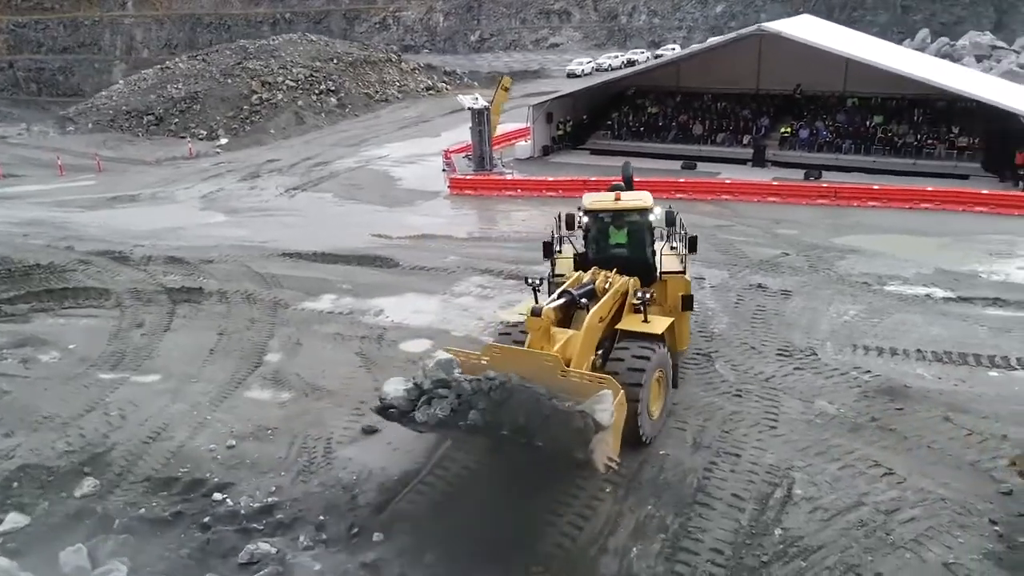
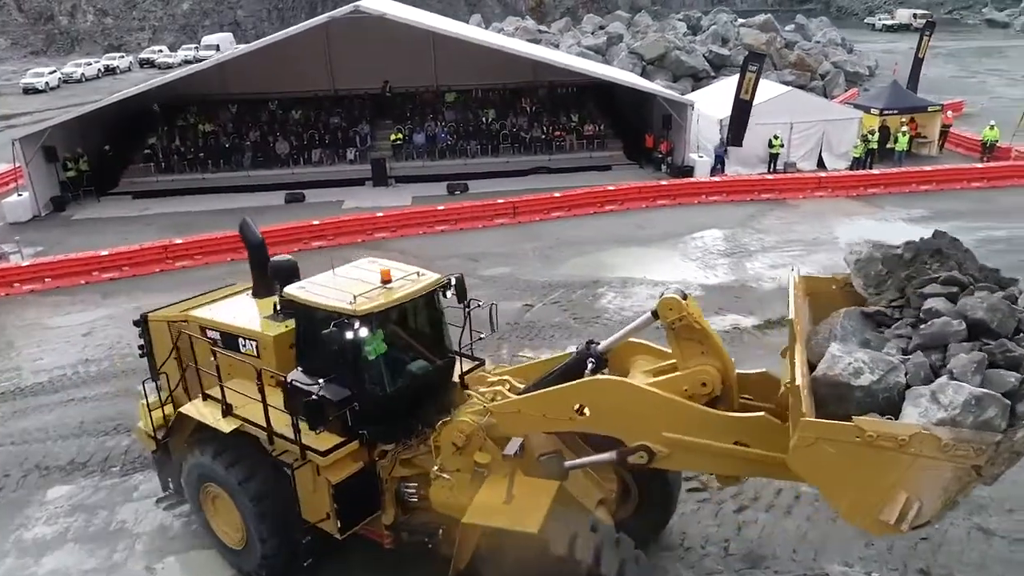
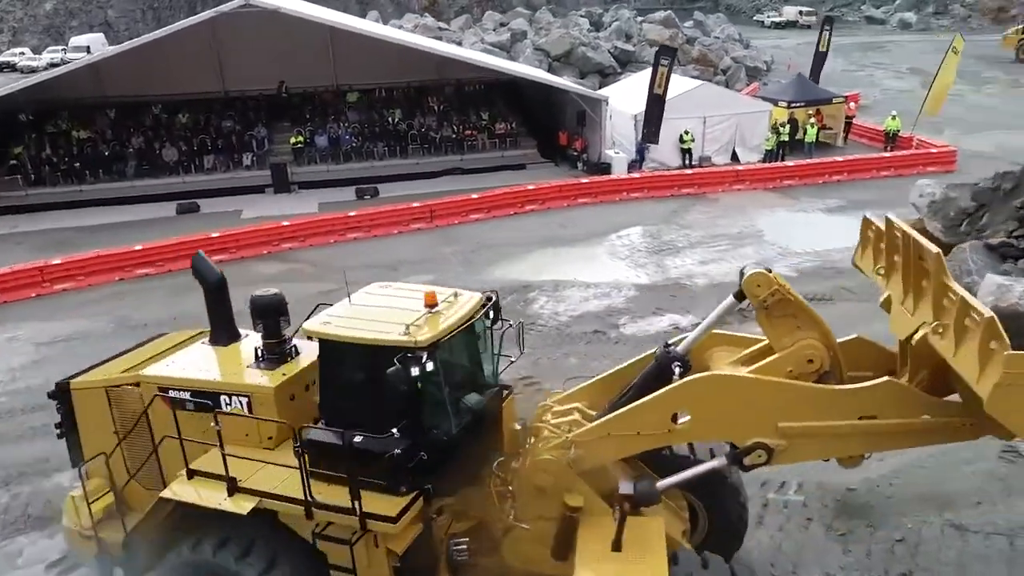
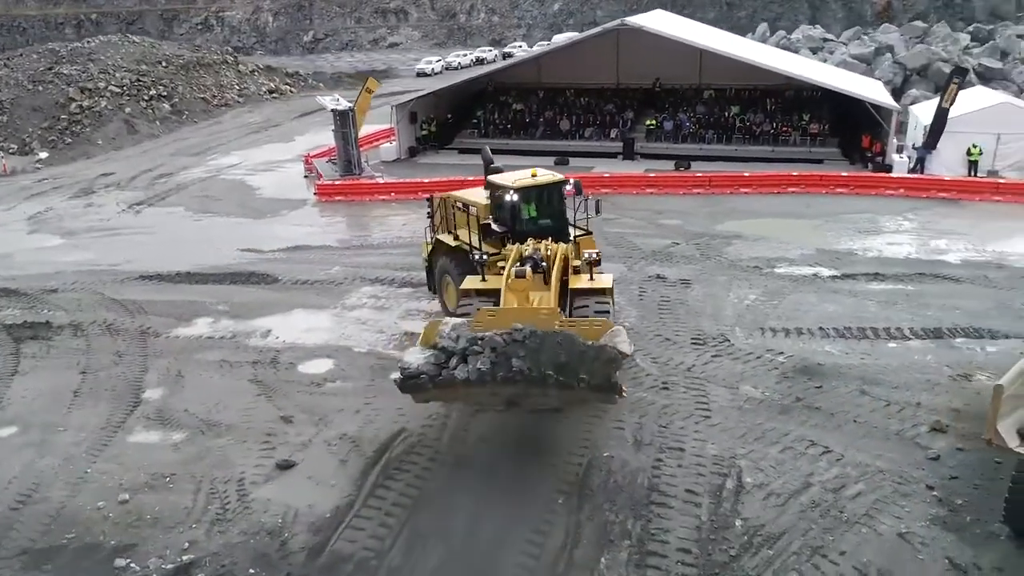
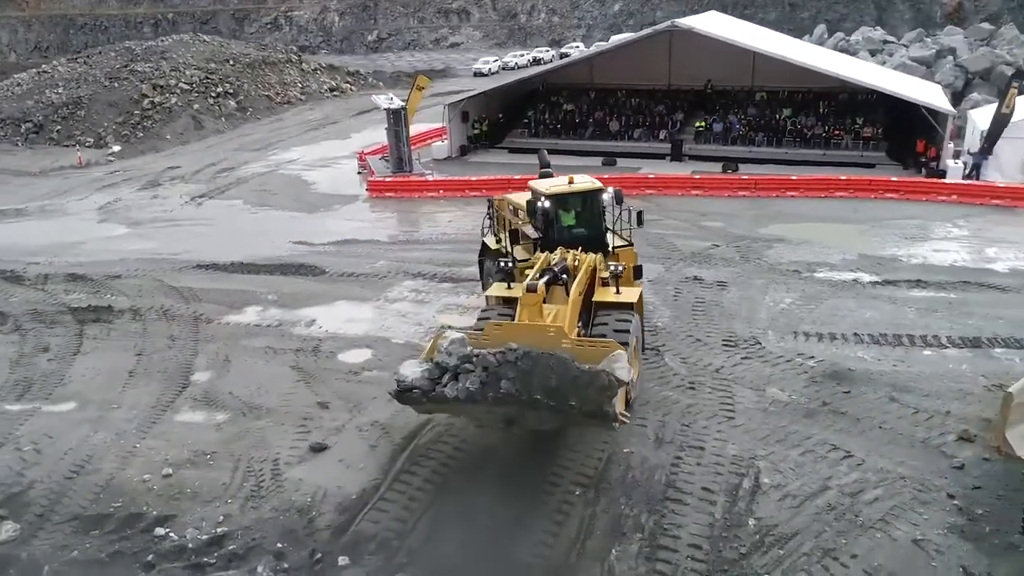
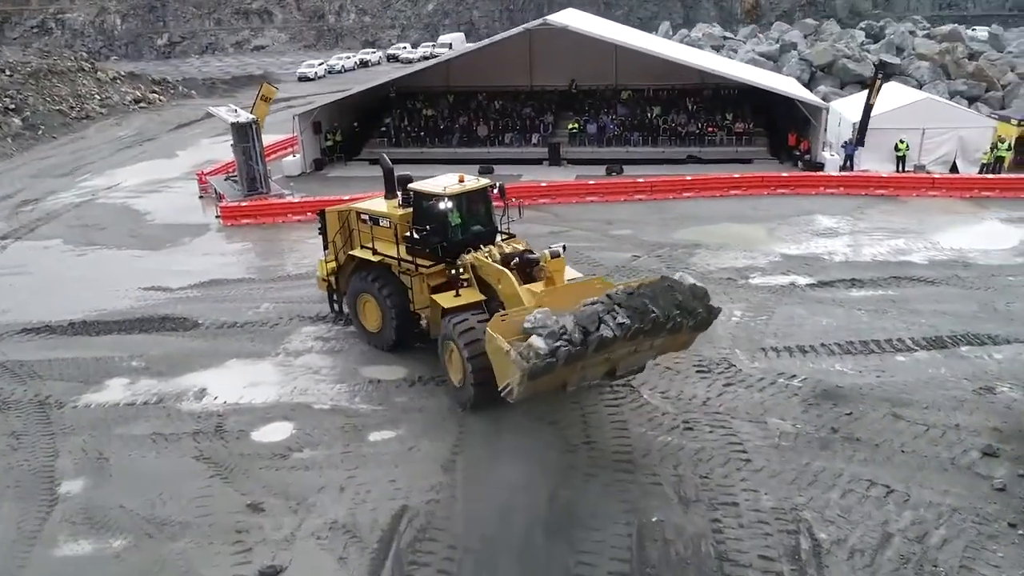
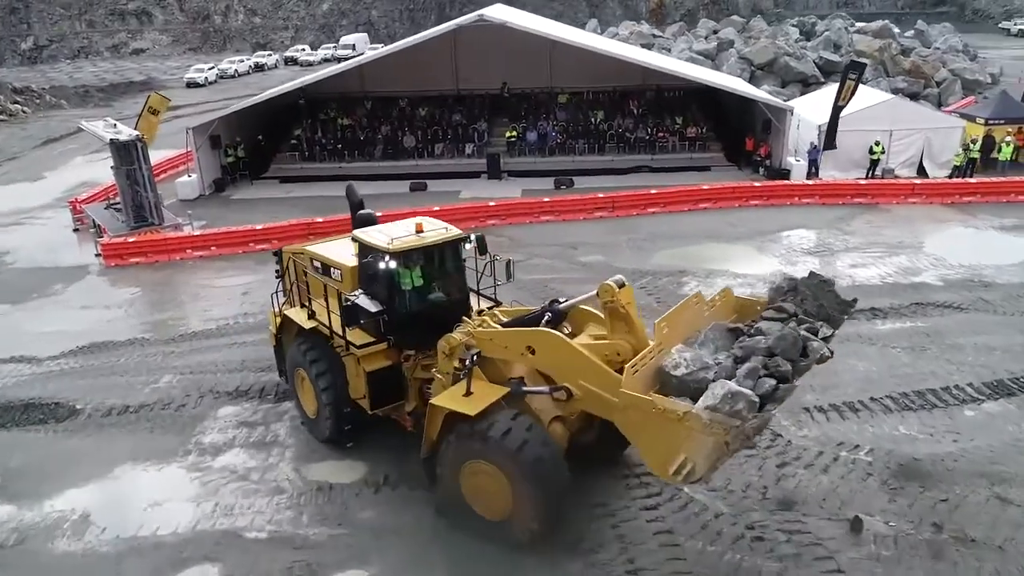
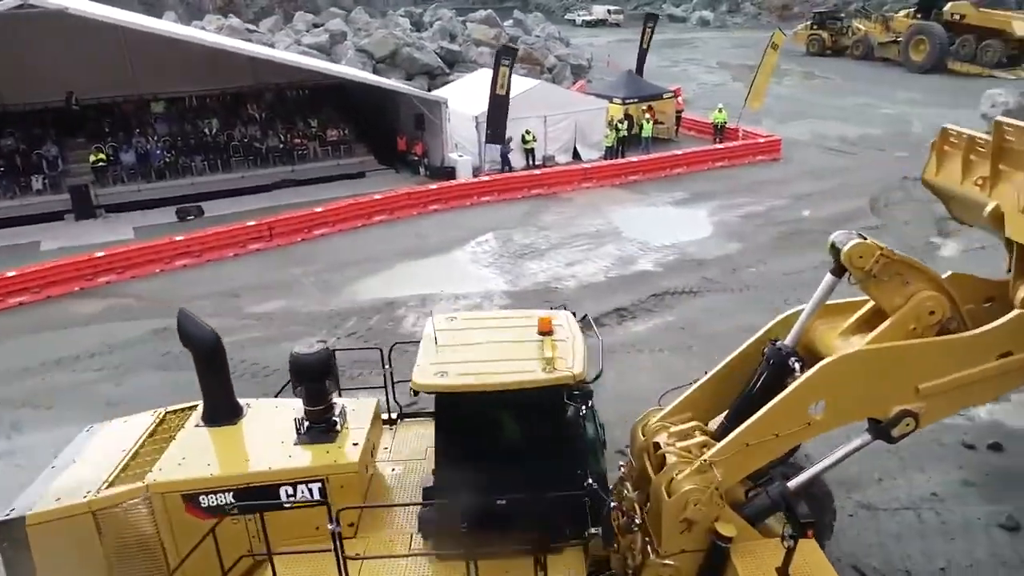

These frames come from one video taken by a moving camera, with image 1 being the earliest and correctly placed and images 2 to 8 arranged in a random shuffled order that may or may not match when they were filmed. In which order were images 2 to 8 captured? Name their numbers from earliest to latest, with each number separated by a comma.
5, 4, 6, 7, 2, 3, 8
